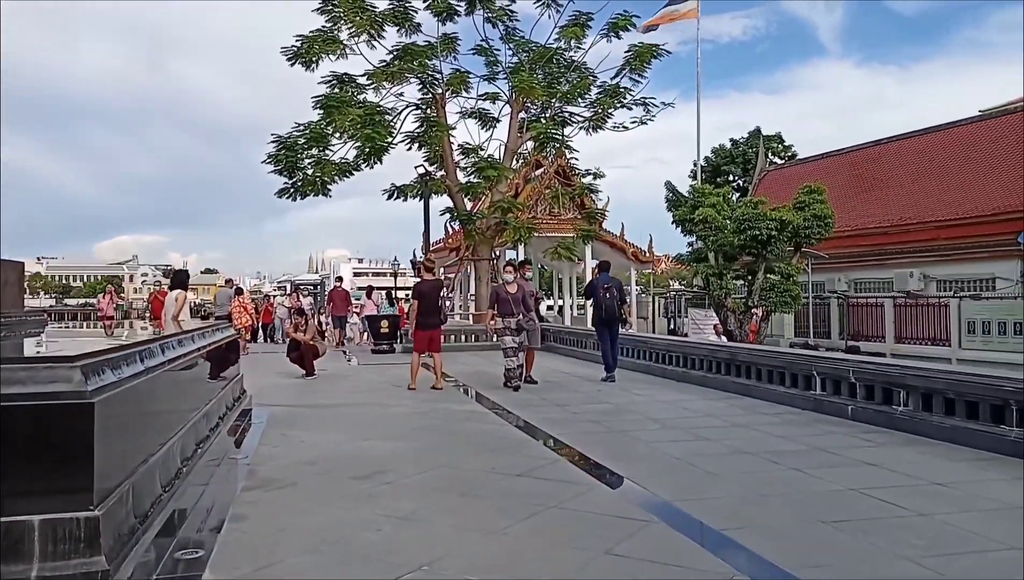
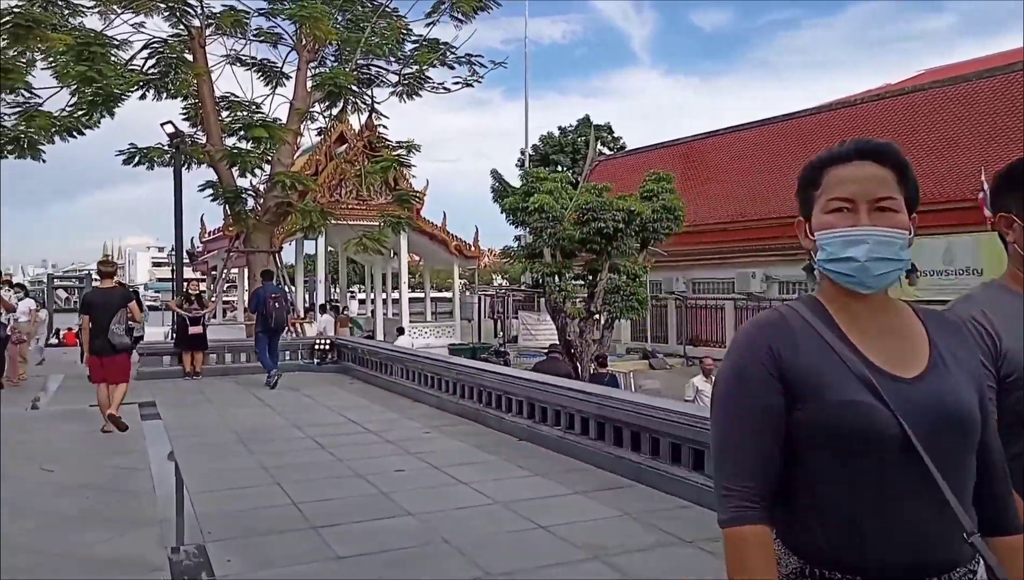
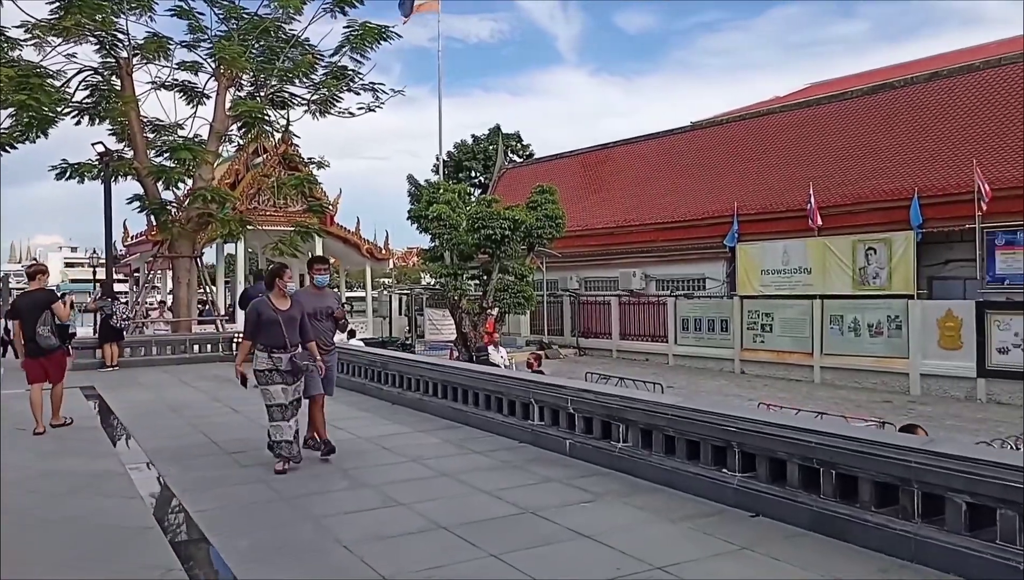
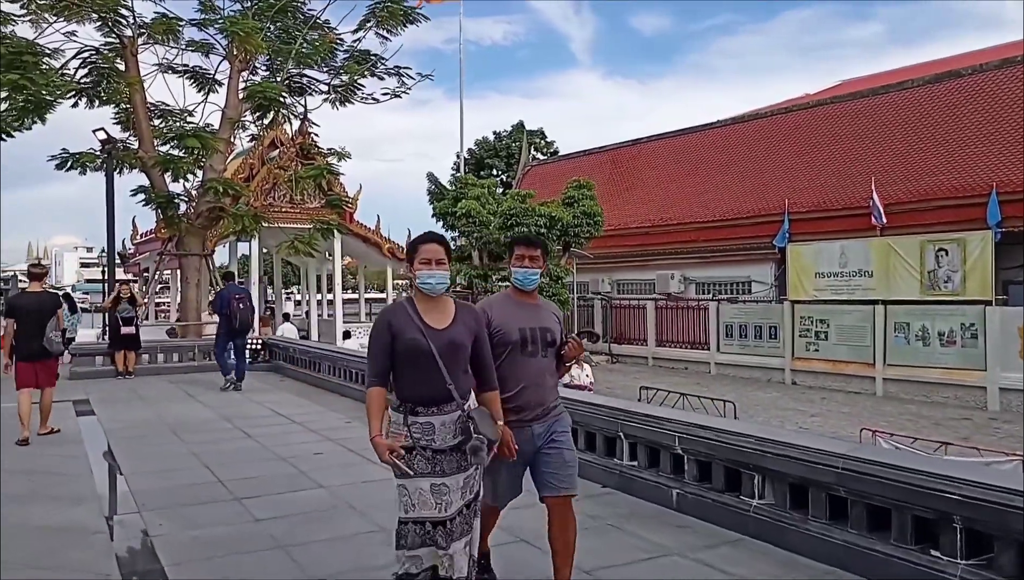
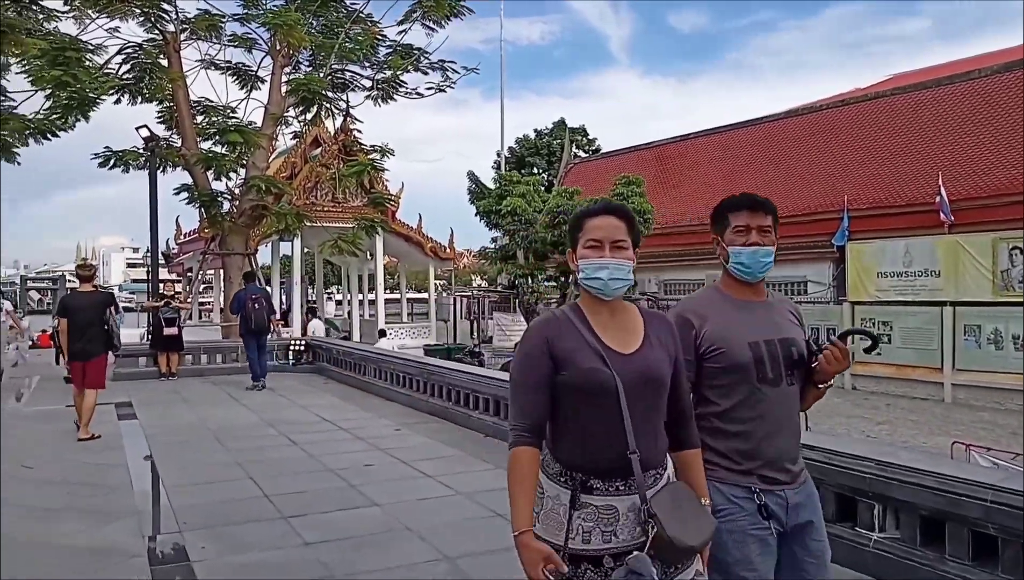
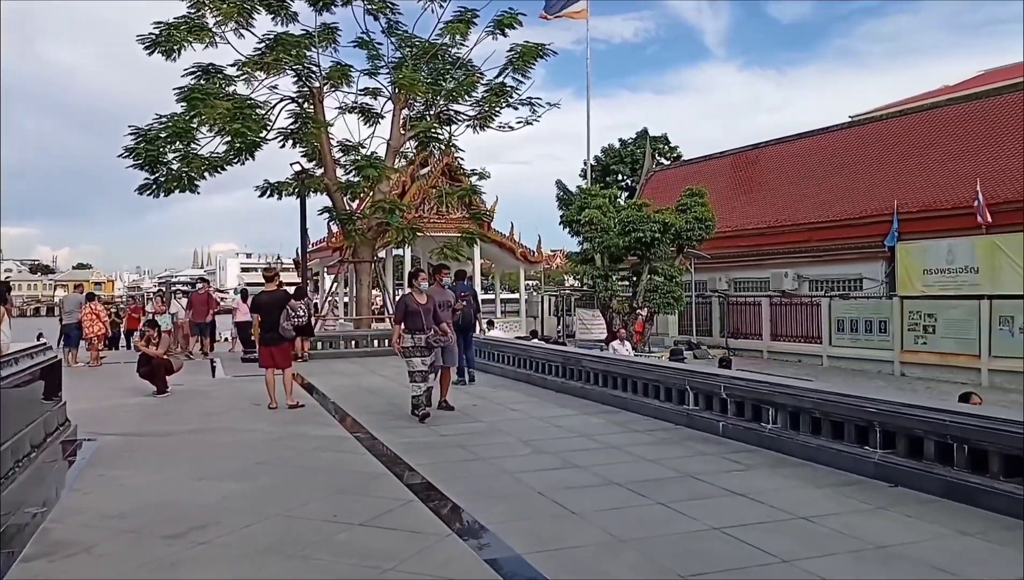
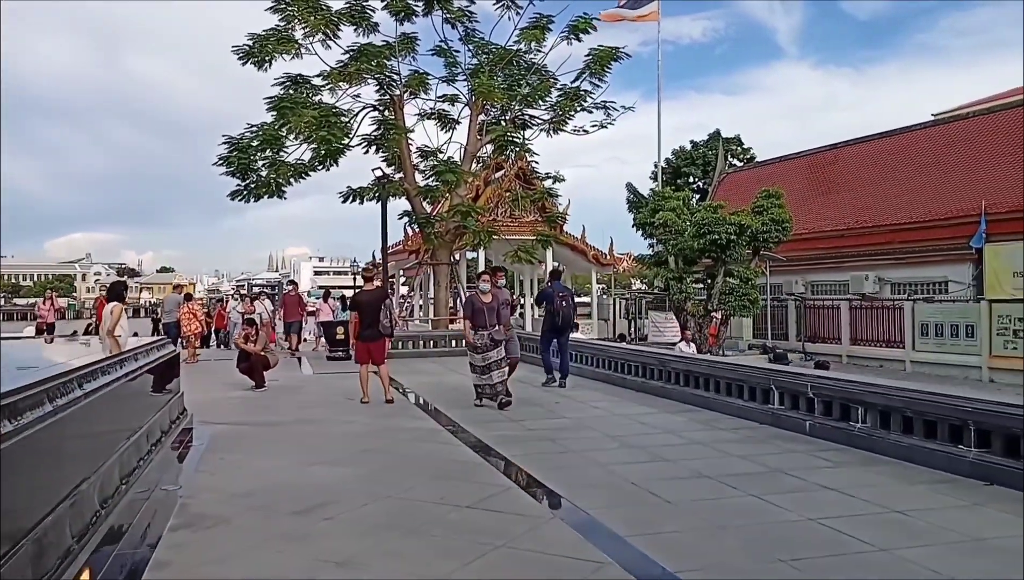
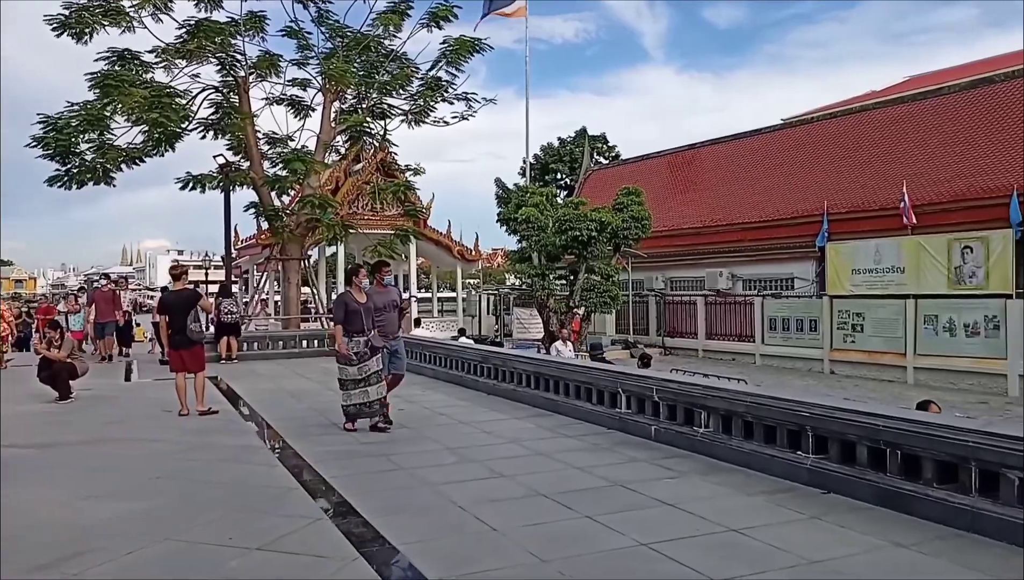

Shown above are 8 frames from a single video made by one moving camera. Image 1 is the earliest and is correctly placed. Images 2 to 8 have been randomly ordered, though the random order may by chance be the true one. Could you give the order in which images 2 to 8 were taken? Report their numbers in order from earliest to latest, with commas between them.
7, 6, 8, 3, 4, 5, 2
